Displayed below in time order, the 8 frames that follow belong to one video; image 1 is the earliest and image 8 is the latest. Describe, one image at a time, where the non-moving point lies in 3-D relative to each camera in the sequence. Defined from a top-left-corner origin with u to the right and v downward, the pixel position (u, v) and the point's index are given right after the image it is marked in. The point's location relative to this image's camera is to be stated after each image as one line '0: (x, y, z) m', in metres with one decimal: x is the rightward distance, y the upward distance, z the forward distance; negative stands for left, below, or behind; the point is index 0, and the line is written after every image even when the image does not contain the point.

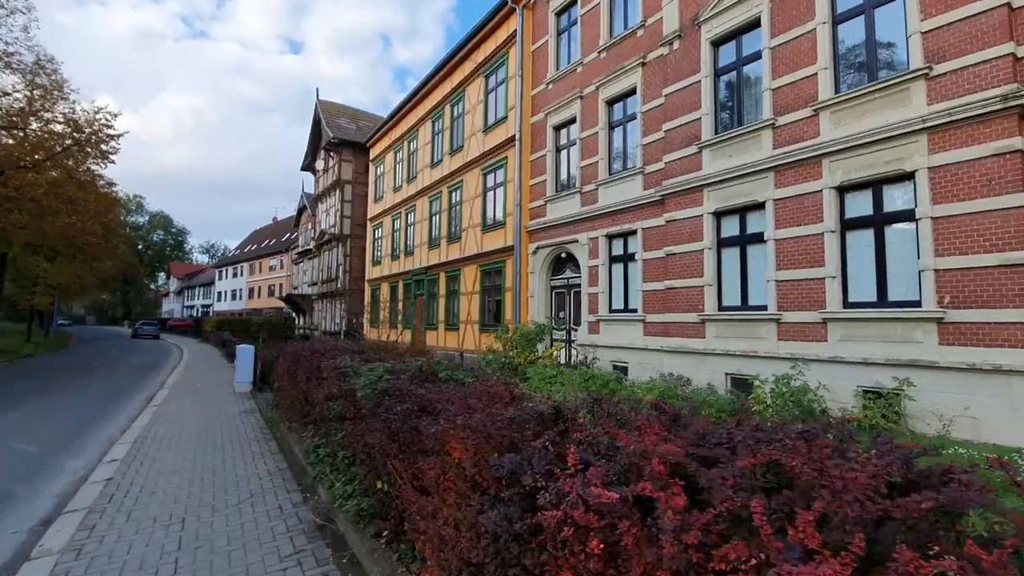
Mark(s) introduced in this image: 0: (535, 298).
0: (+0.8, -0.4, +17.5) m
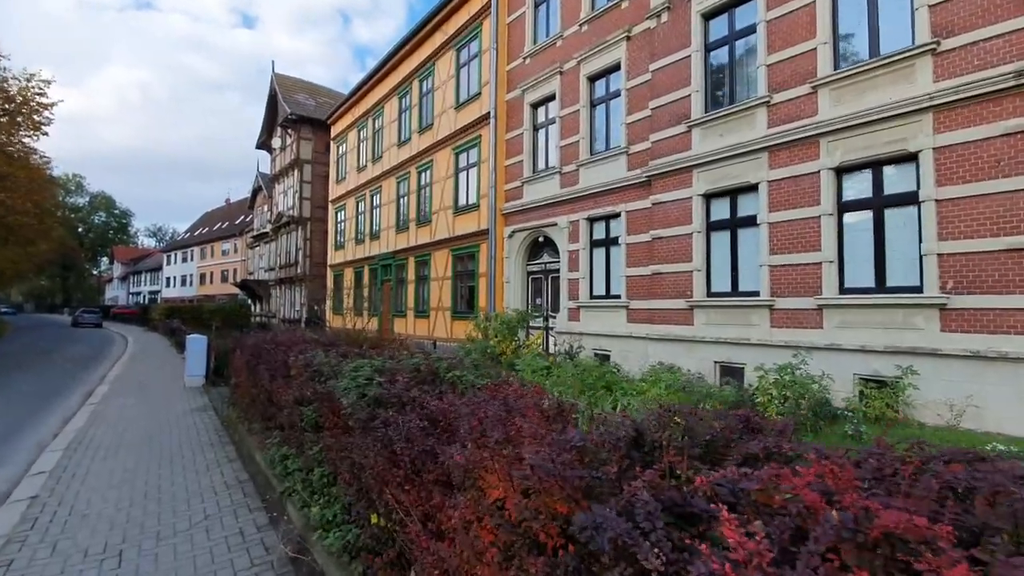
0: (-0.1, +0.1, +16.8) m
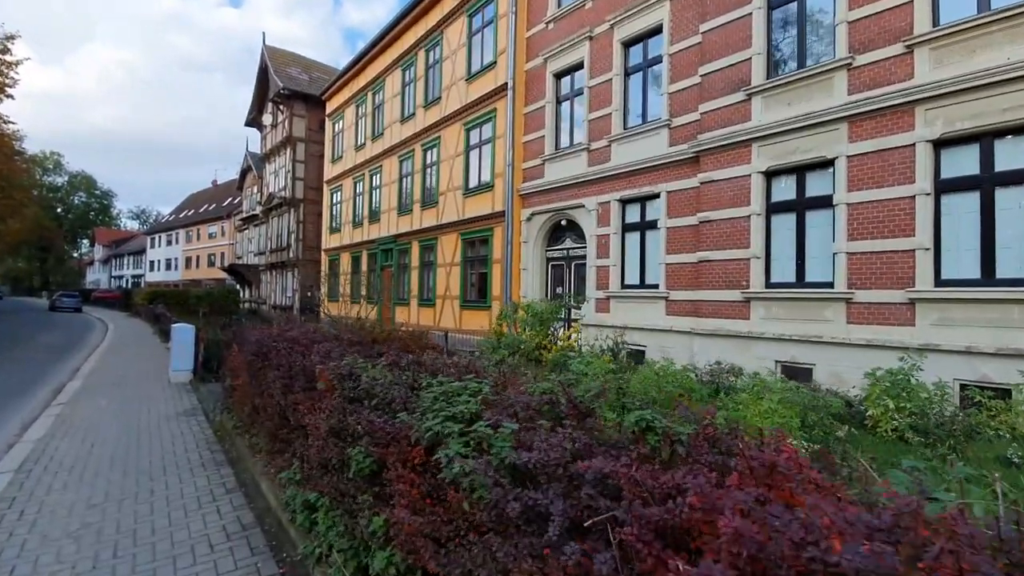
0: (+0.5, +0.5, +15.5) m
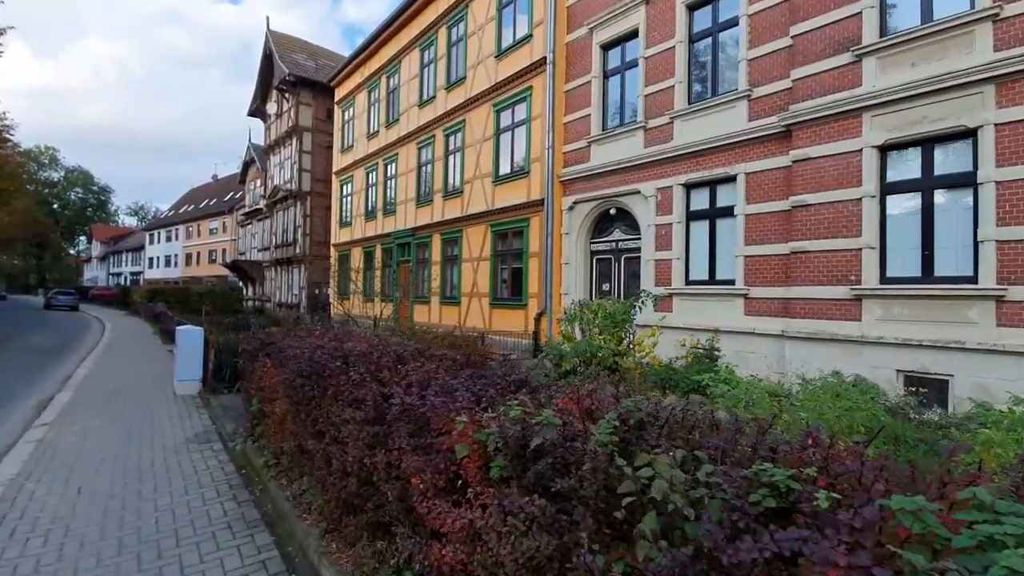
0: (+1.6, +0.6, +13.9) m
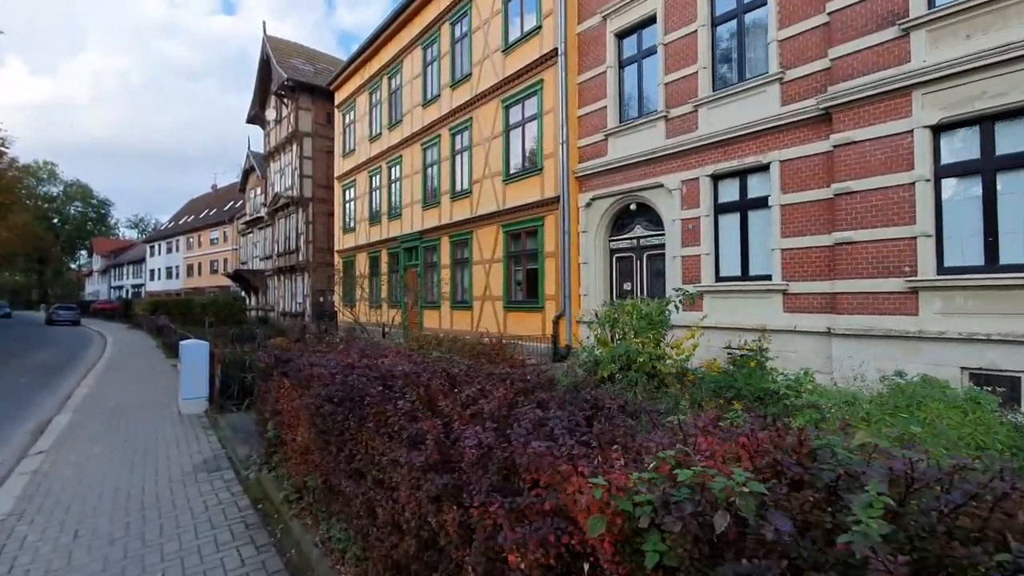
0: (+2.0, +0.6, +13.3) m
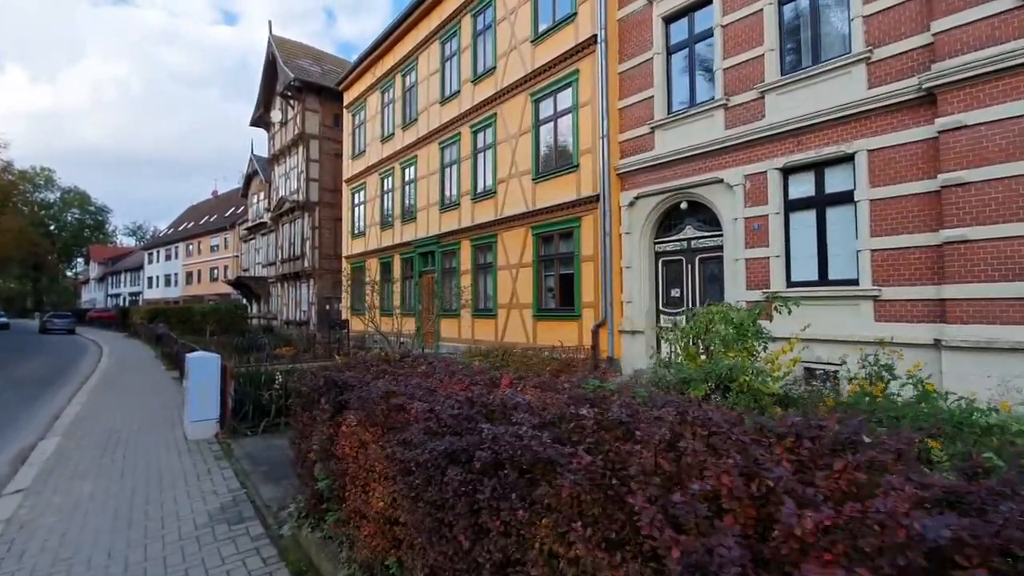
0: (+2.9, +0.4, +12.2) m
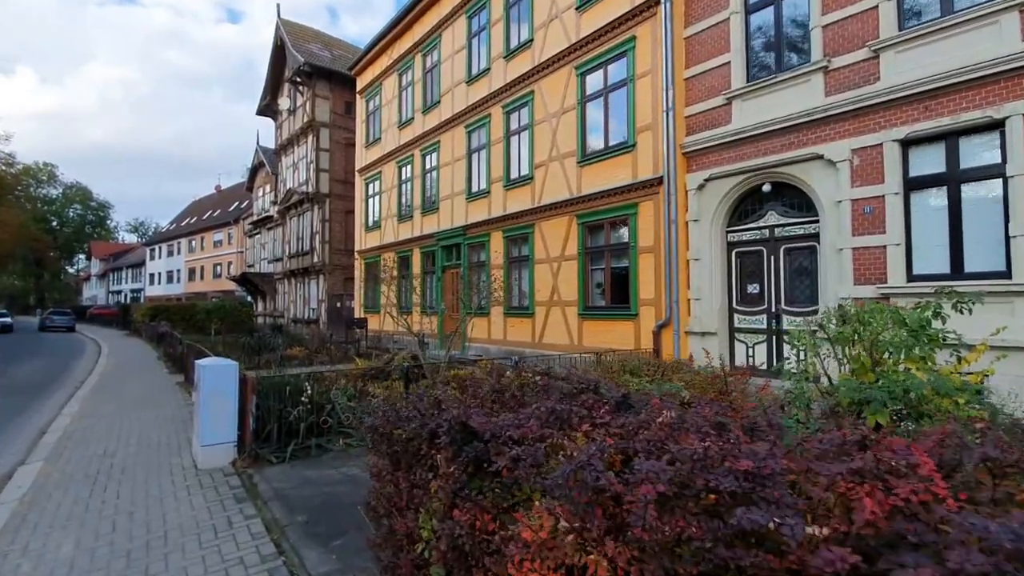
0: (+4.0, +0.5, +10.7) m
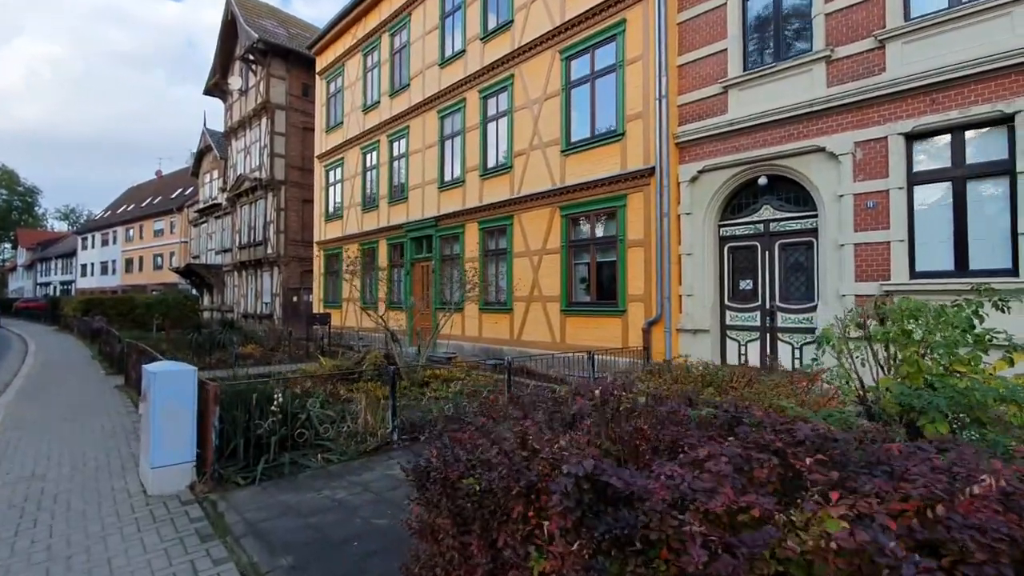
0: (+3.7, +0.6, +10.3) m
